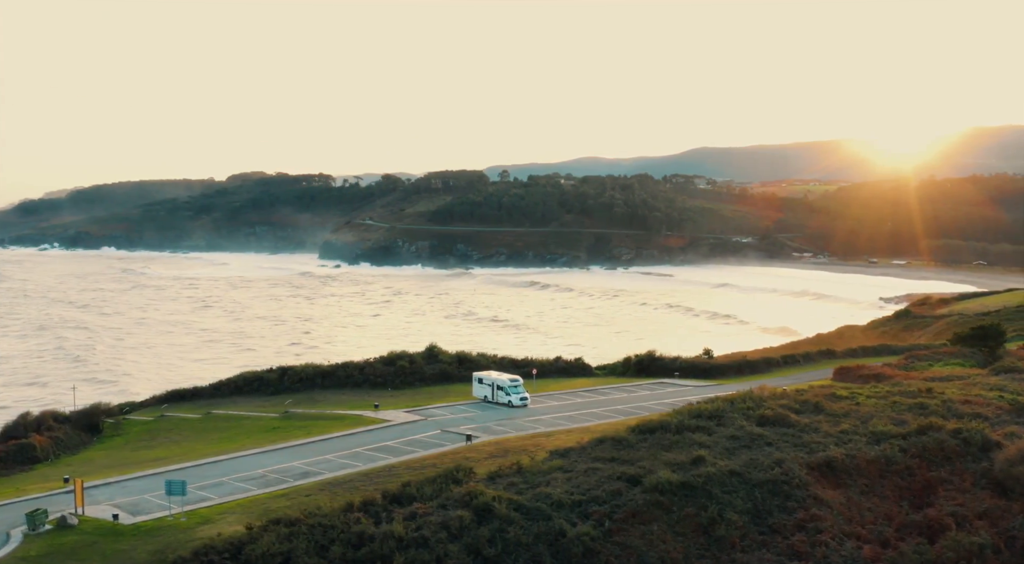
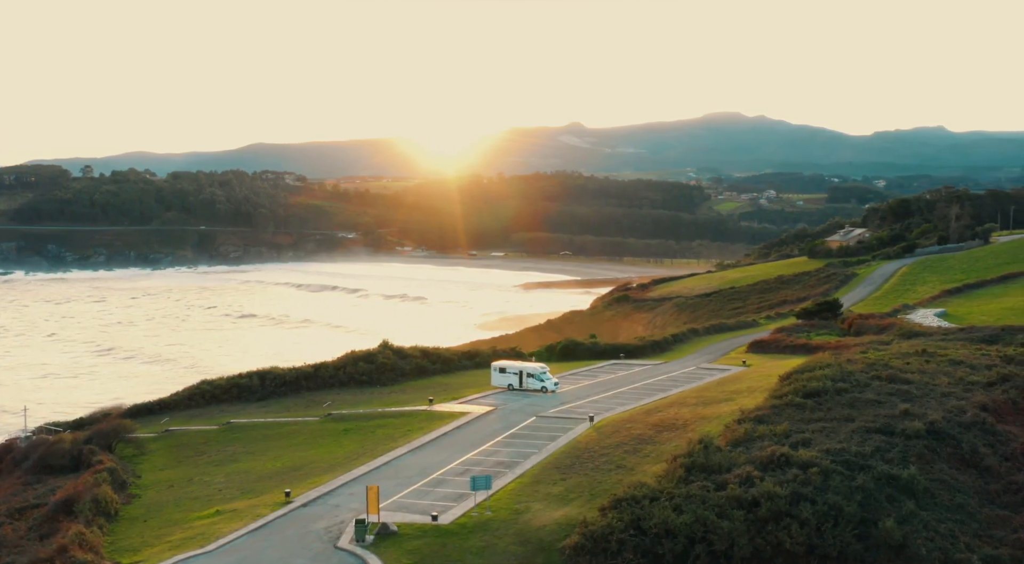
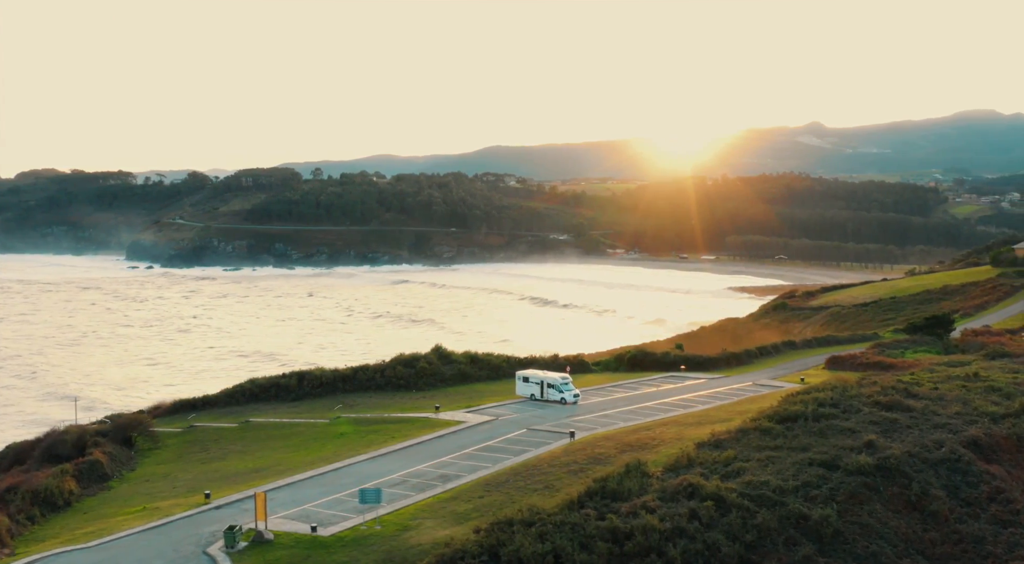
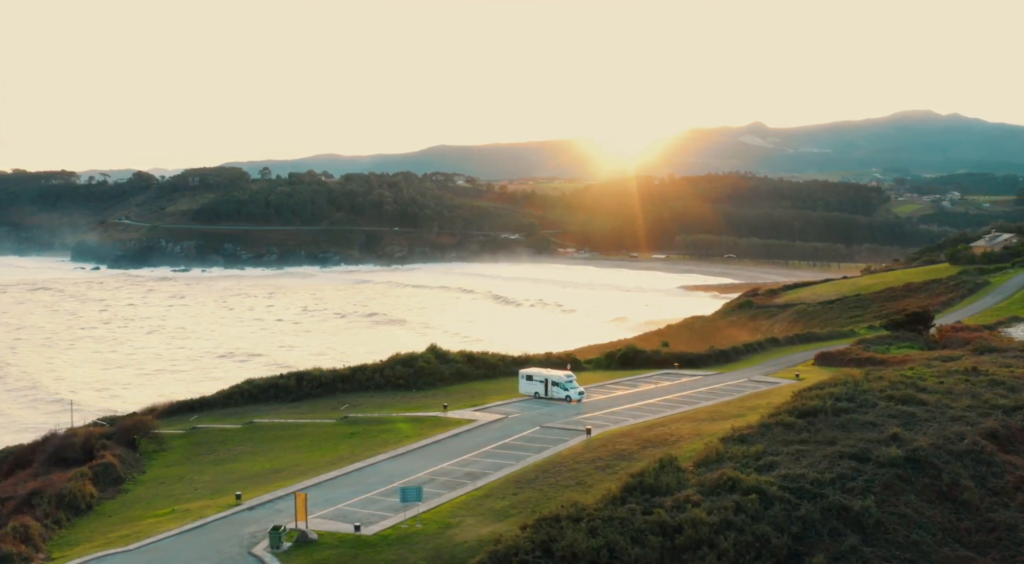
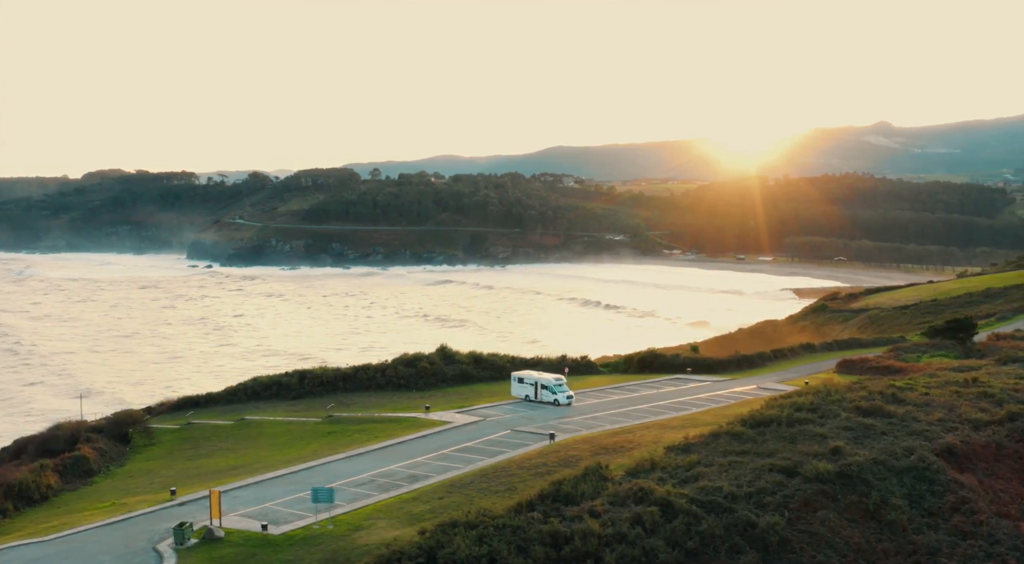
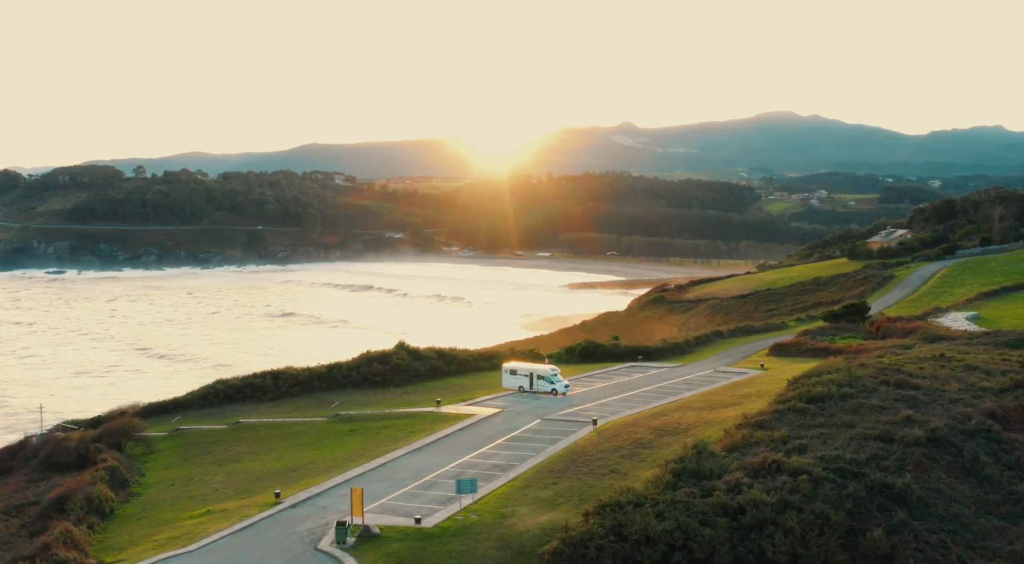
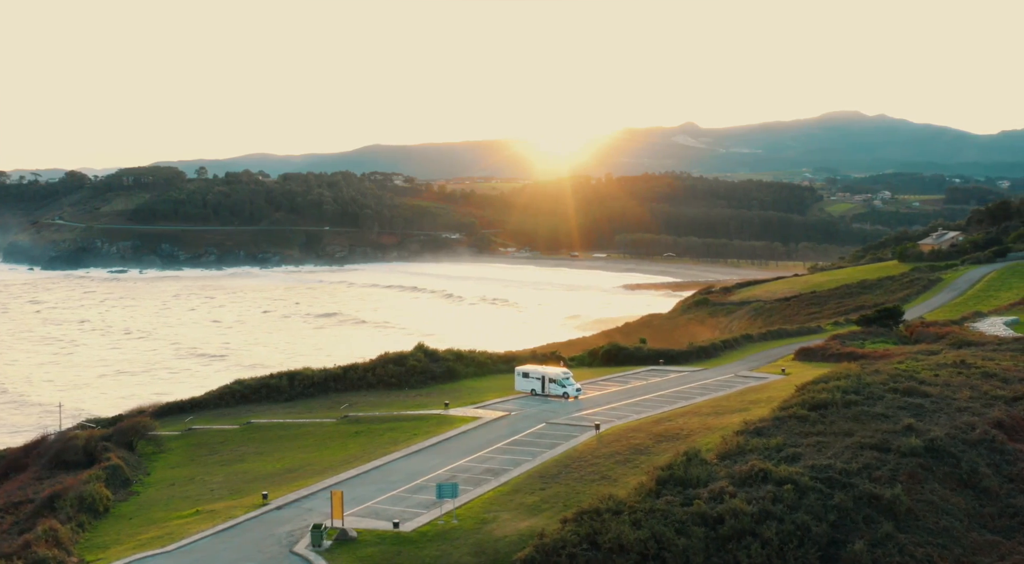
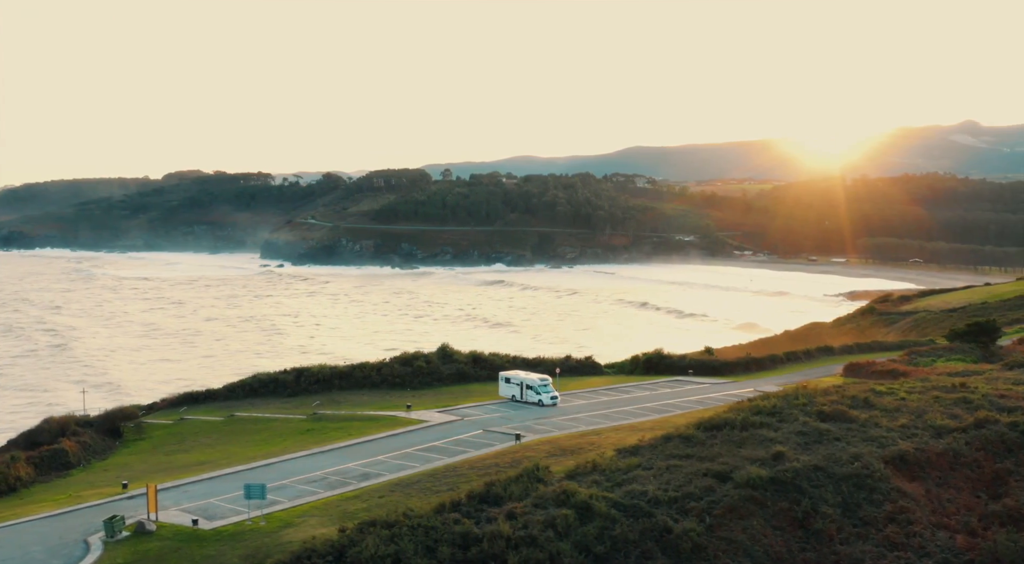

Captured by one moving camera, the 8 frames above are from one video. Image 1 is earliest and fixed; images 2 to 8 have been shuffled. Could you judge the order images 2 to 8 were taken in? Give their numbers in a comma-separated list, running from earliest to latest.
8, 5, 3, 4, 7, 6, 2
